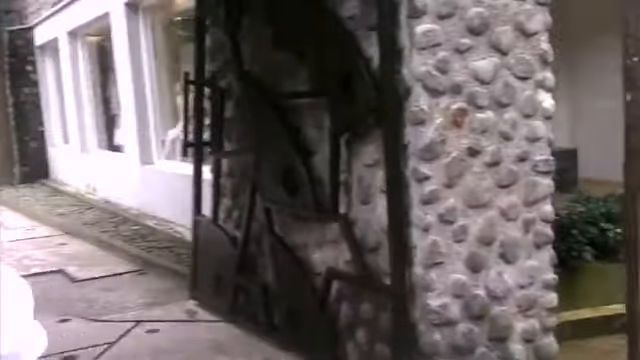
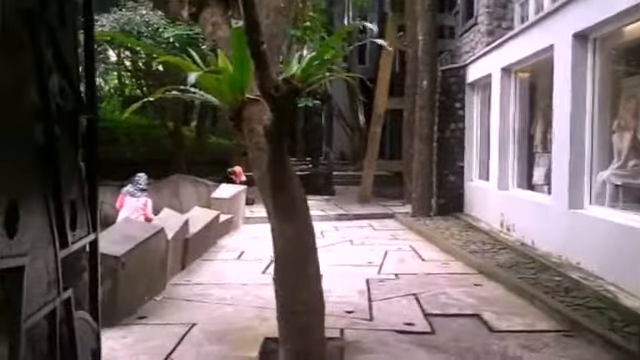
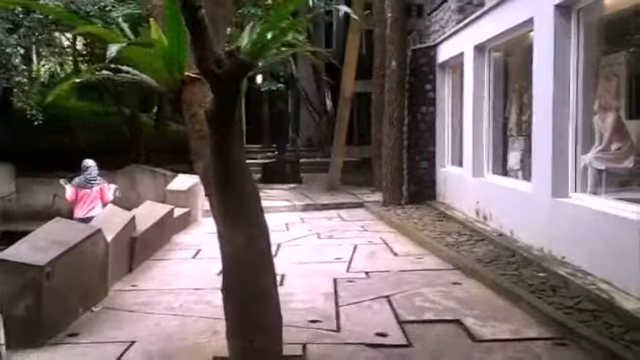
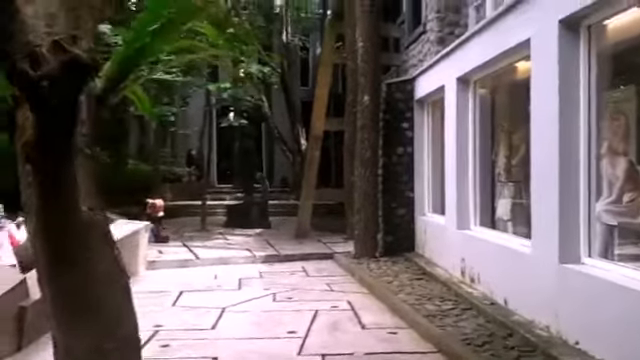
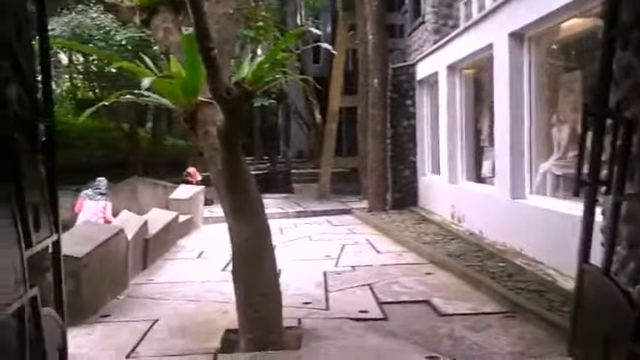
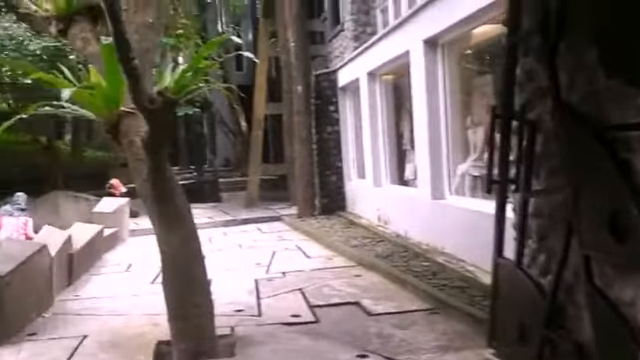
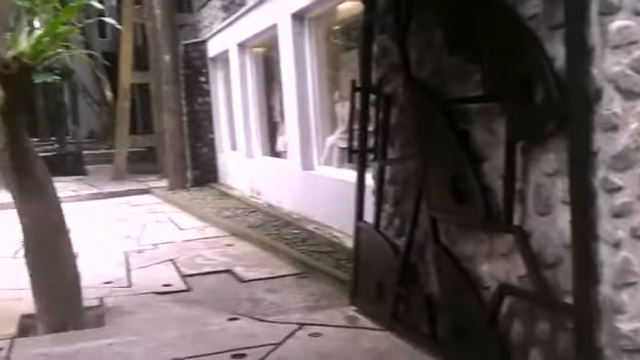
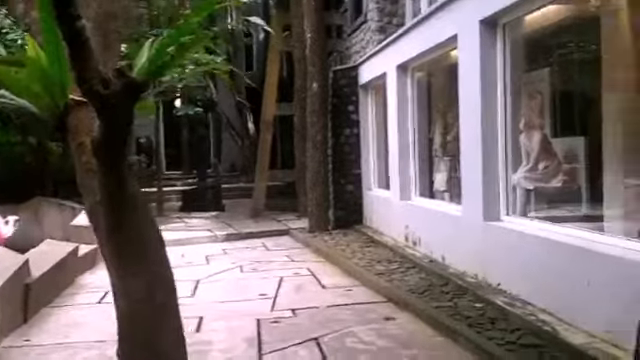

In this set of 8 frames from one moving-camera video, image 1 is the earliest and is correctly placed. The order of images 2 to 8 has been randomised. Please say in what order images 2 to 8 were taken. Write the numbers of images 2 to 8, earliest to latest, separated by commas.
7, 6, 5, 2, 3, 8, 4
